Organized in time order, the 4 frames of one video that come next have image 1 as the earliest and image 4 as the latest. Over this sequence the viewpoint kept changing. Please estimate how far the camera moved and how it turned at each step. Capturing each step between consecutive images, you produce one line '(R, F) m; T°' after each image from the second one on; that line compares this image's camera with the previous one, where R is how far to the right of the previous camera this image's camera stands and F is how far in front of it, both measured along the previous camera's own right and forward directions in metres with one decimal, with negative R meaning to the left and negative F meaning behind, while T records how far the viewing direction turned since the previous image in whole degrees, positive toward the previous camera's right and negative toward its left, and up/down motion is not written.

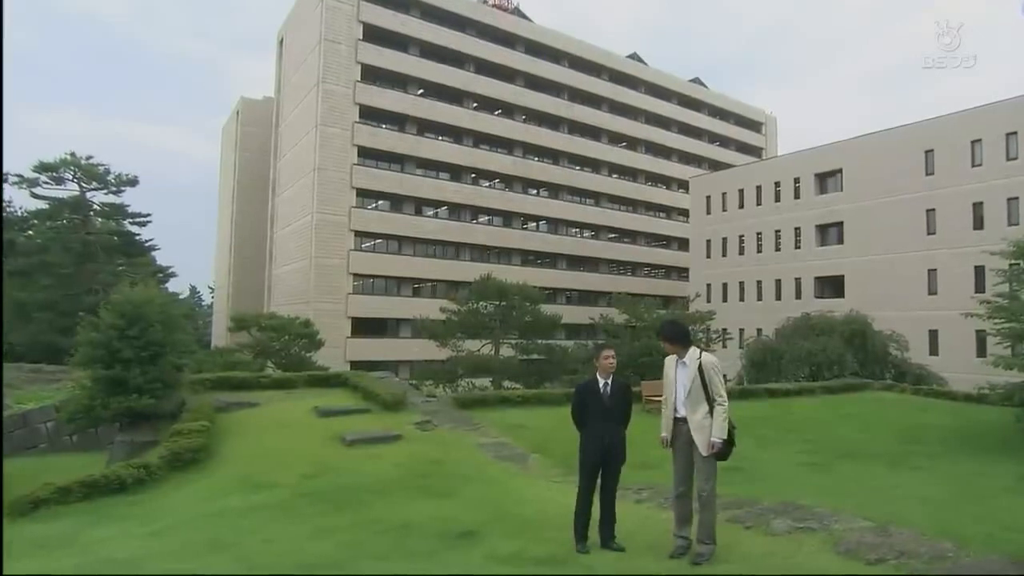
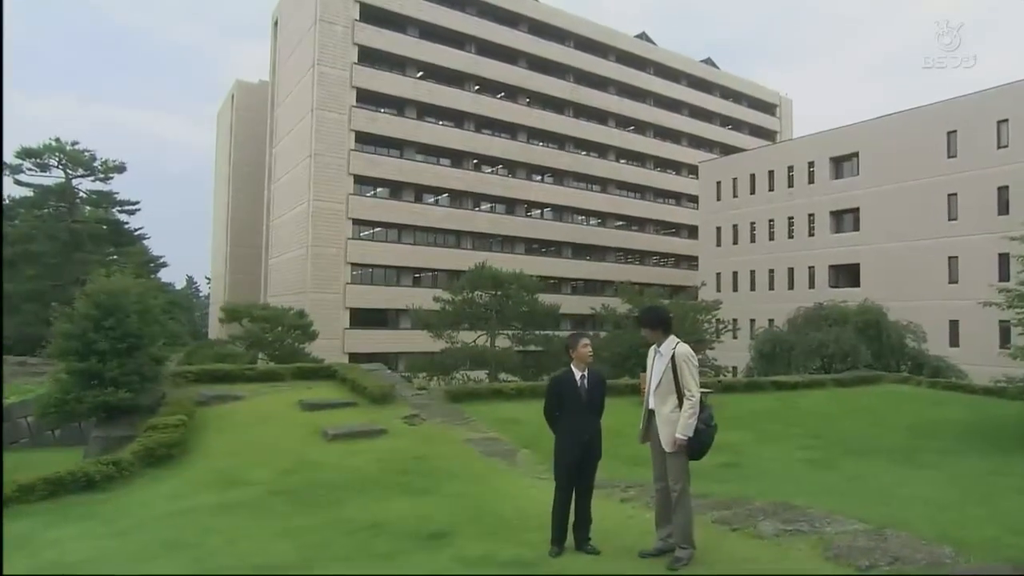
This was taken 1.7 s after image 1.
(+0.5, +0.2) m; -3°
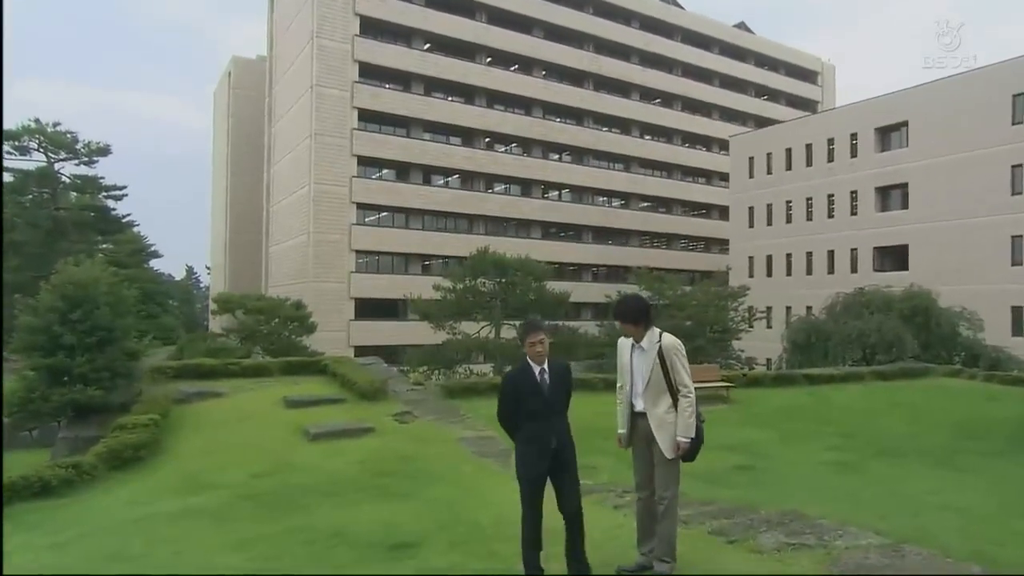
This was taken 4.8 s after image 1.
(+0.7, +0.5) m; -5°
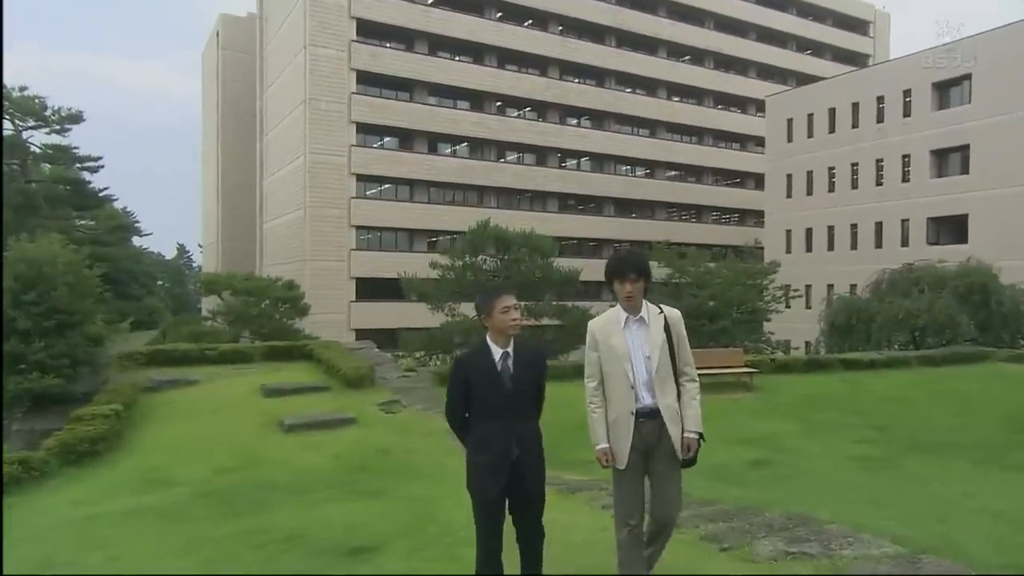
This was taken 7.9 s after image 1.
(+0.6, +0.7) m; -5°
